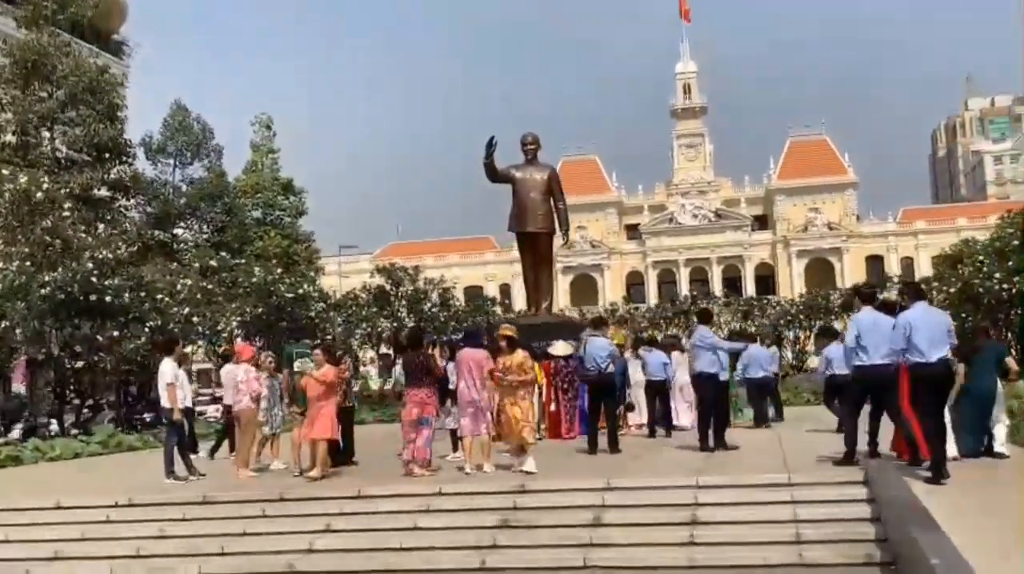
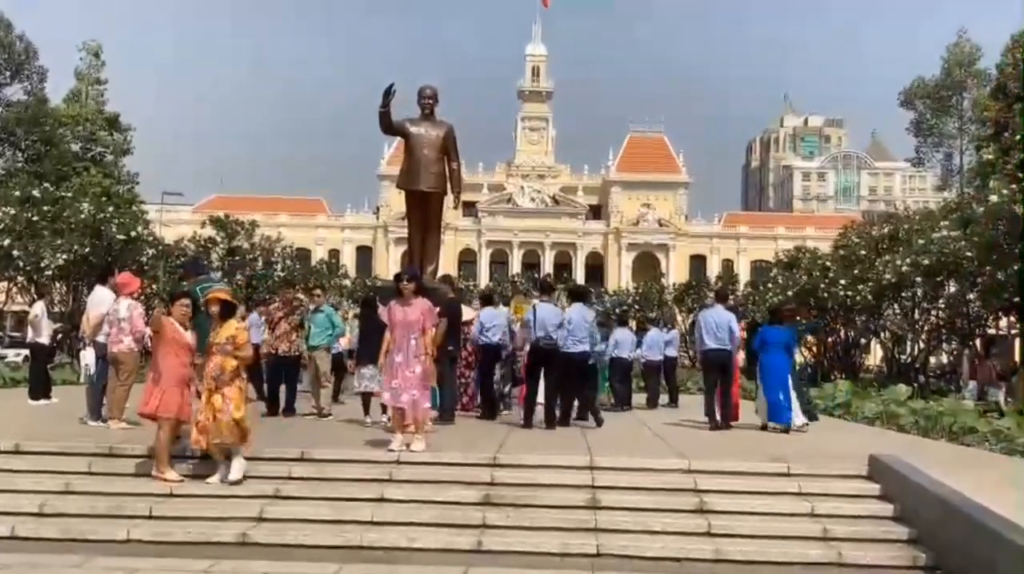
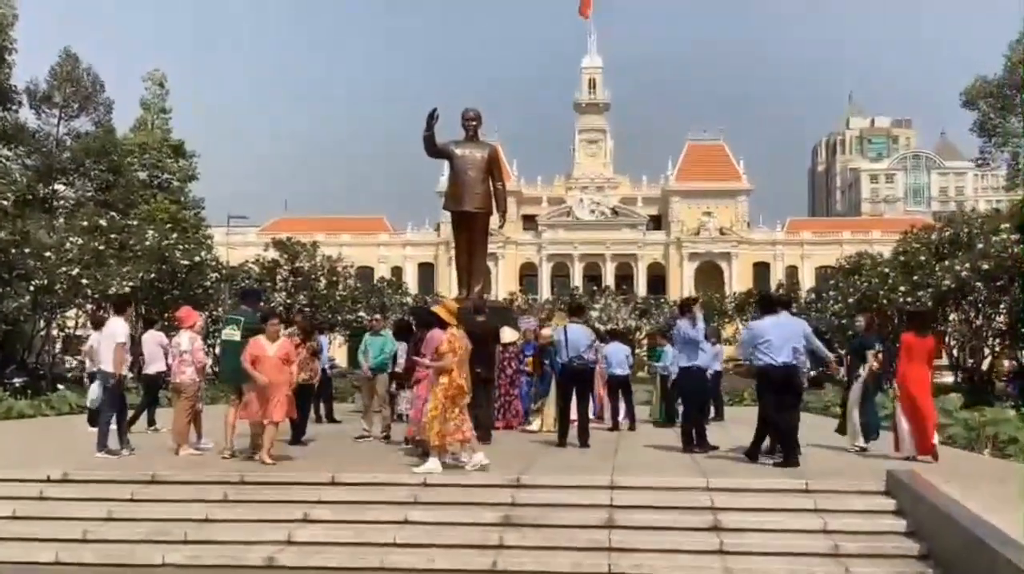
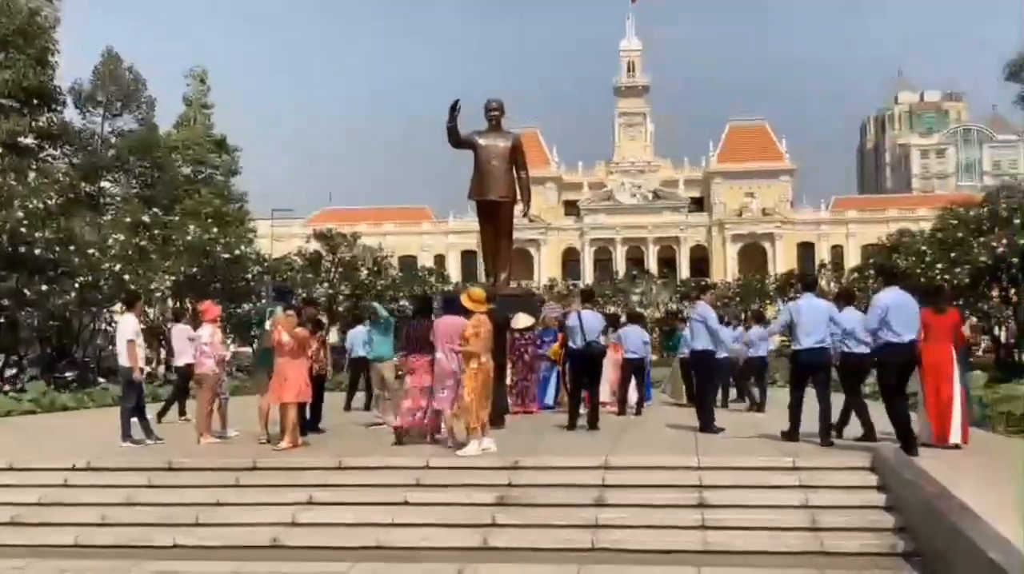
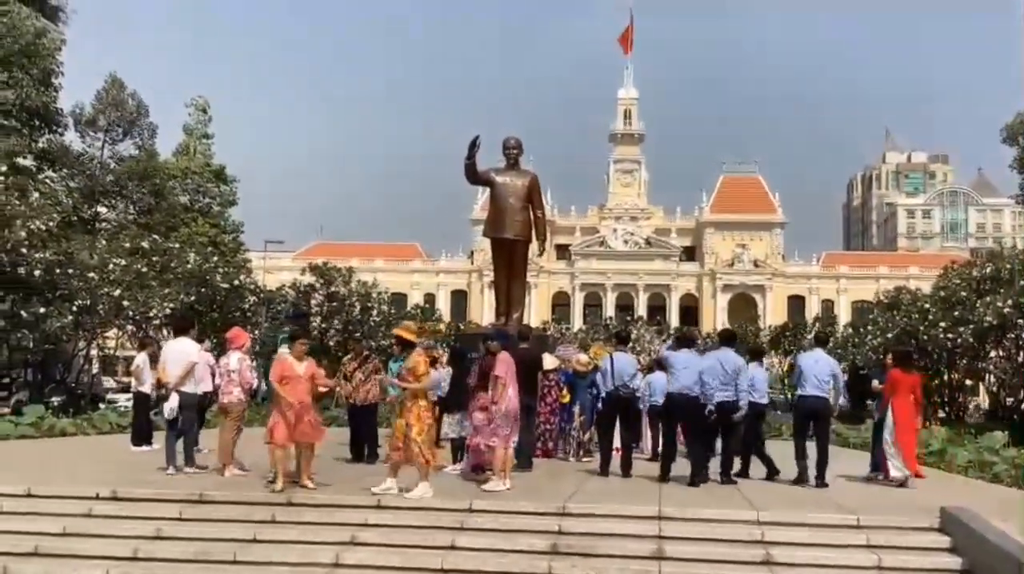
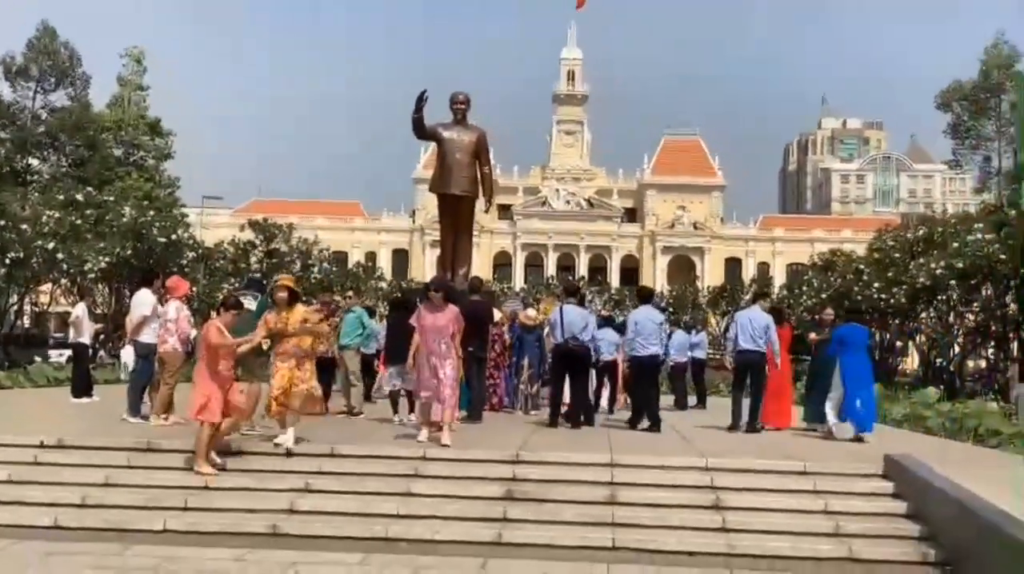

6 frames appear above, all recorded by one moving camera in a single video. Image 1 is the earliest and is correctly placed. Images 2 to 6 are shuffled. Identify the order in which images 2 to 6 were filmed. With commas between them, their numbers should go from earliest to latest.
4, 3, 5, 6, 2
